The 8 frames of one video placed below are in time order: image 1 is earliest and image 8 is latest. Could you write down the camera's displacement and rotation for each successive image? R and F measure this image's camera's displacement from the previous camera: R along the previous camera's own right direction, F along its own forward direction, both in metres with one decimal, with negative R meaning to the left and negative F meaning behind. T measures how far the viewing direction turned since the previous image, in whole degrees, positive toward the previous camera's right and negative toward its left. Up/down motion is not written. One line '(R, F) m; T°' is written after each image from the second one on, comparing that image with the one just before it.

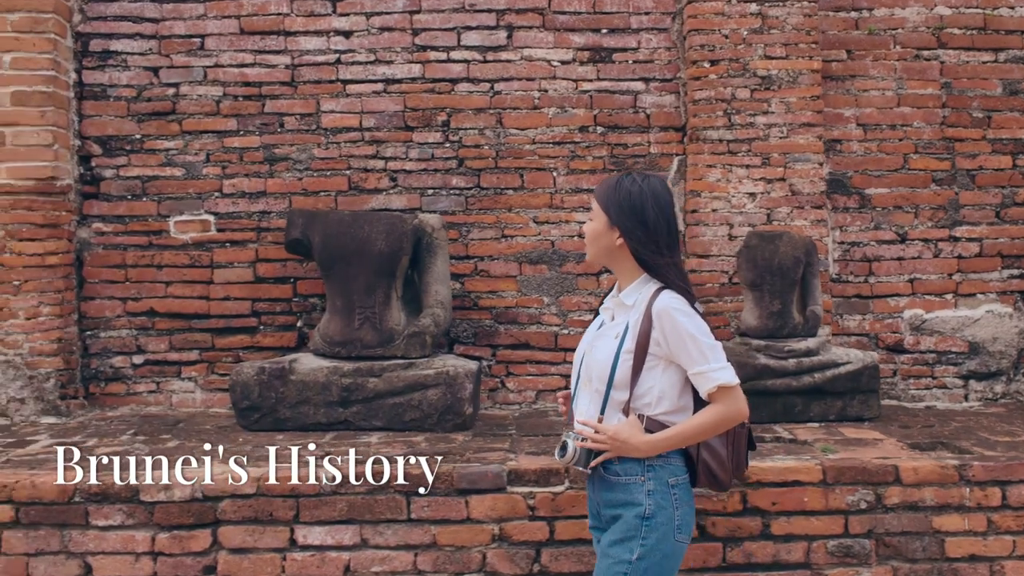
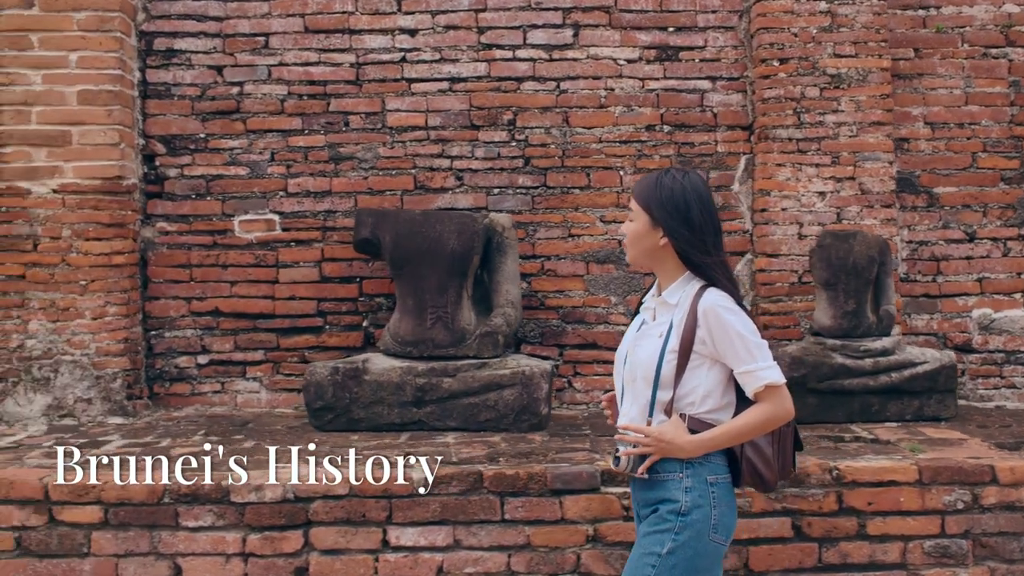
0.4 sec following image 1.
(-0.2, 0.0) m; 0°
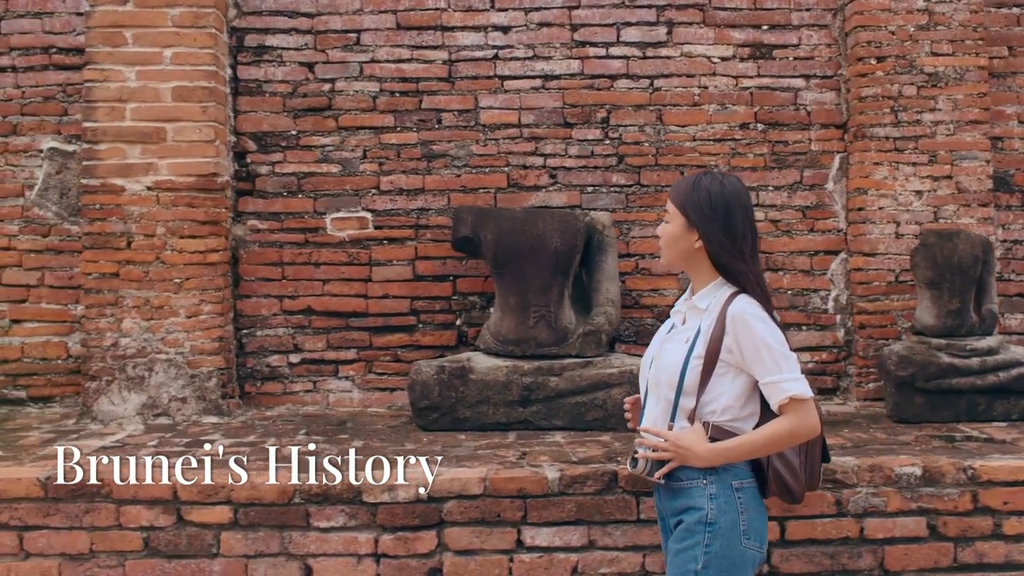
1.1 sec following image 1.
(-0.4, 0.0) m; 0°
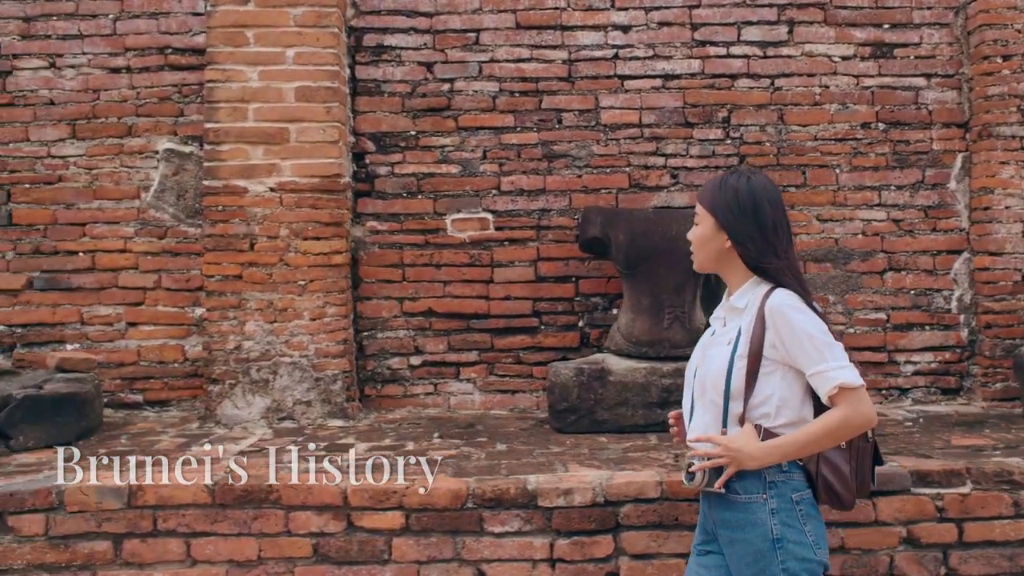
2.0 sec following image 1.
(-0.5, 0.0) m; +1°
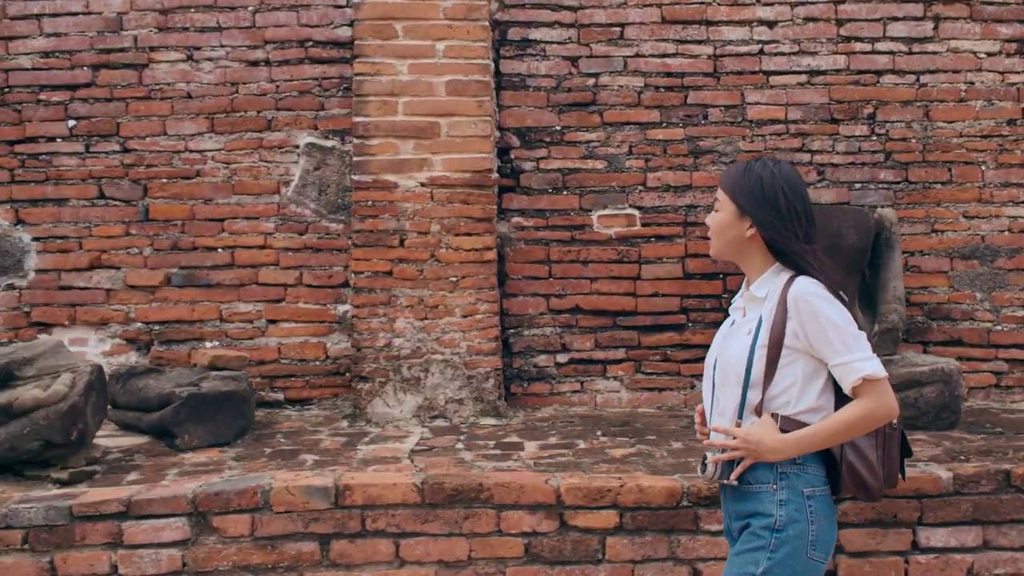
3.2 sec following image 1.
(-0.6, 0.0) m; +1°
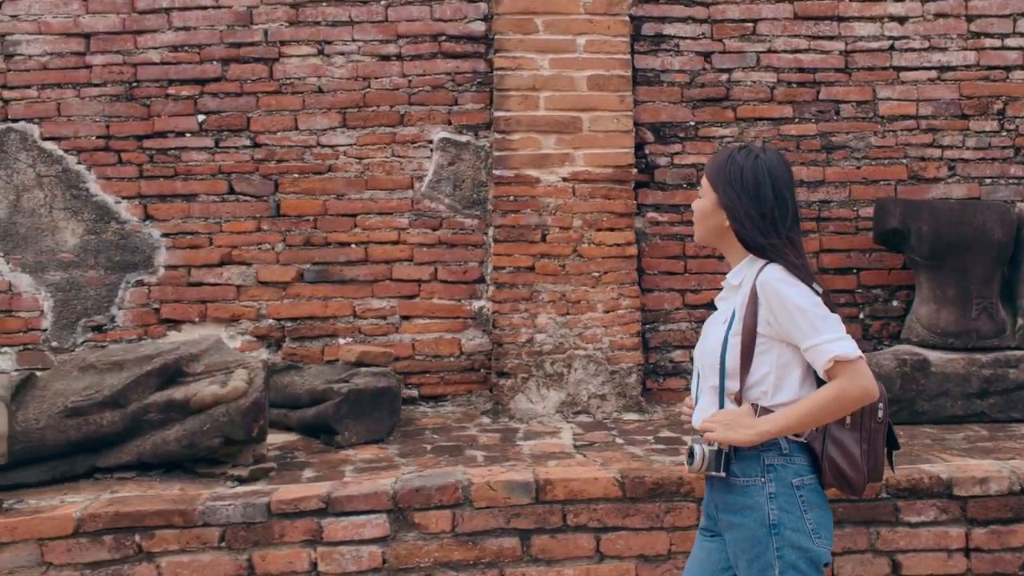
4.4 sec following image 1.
(-0.6, 0.0) m; +1°
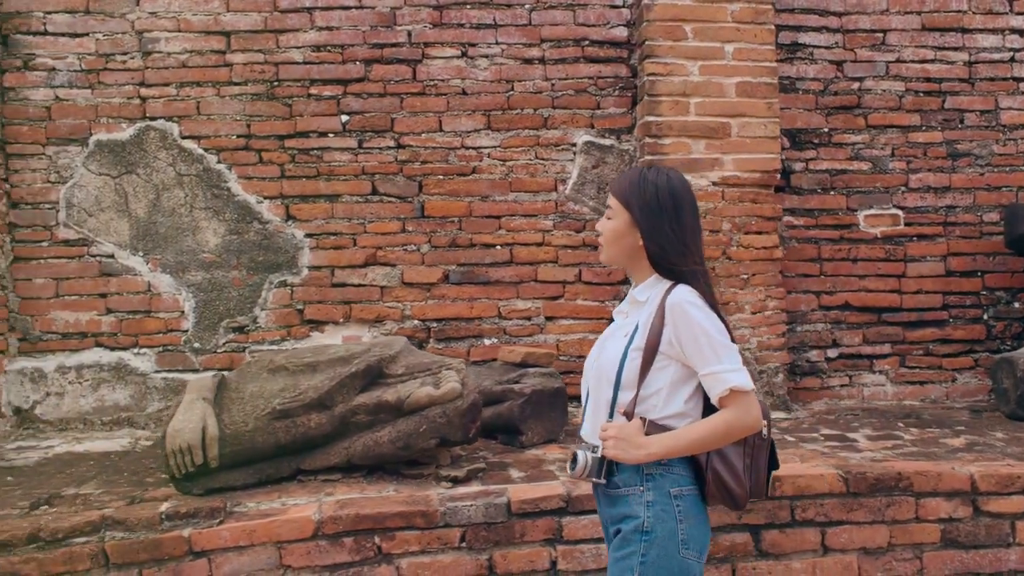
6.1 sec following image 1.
(-0.8, 0.0) m; +4°
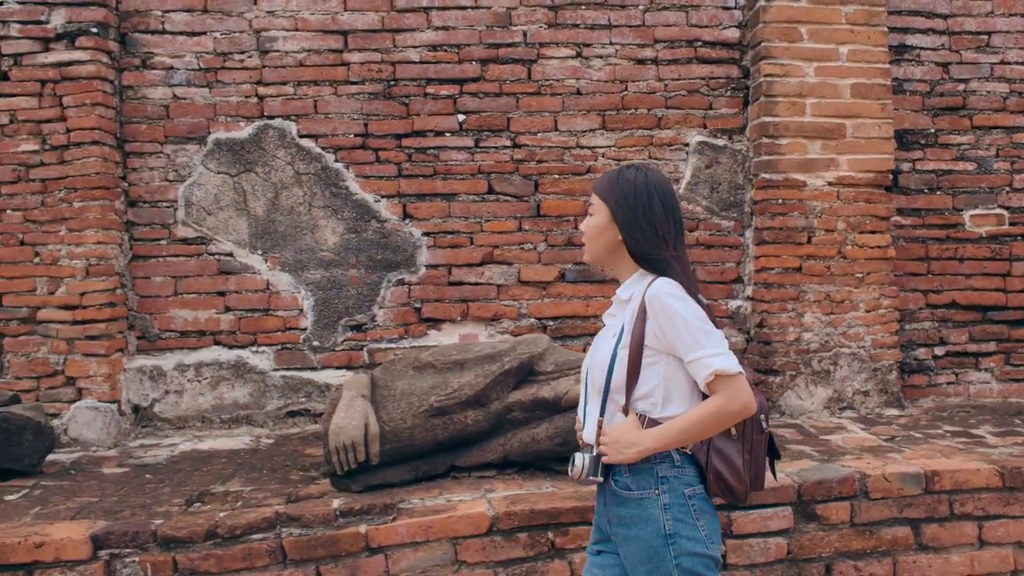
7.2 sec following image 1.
(-0.5, 0.0) m; +1°
